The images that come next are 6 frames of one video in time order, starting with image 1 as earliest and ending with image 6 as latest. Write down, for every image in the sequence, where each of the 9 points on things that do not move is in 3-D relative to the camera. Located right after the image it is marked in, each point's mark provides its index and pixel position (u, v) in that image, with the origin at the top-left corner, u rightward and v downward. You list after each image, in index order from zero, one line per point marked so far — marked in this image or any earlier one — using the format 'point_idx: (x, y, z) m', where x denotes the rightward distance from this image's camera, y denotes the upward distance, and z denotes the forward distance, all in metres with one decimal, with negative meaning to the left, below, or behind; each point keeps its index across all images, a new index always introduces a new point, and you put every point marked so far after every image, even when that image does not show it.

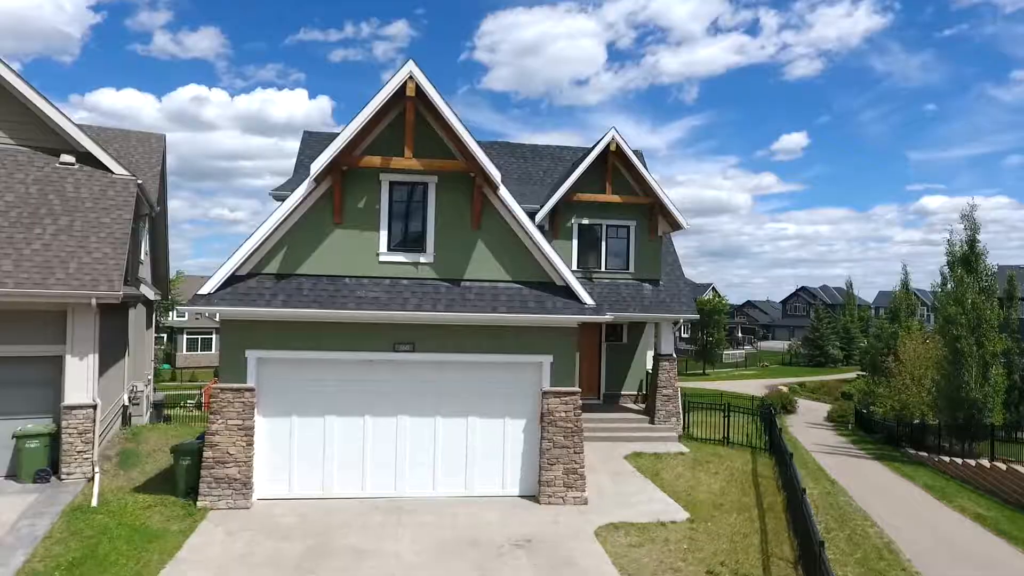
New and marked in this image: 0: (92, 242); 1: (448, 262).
0: (-7.8, +0.8, +11.9) m
1: (-1.2, +0.5, +11.4) m
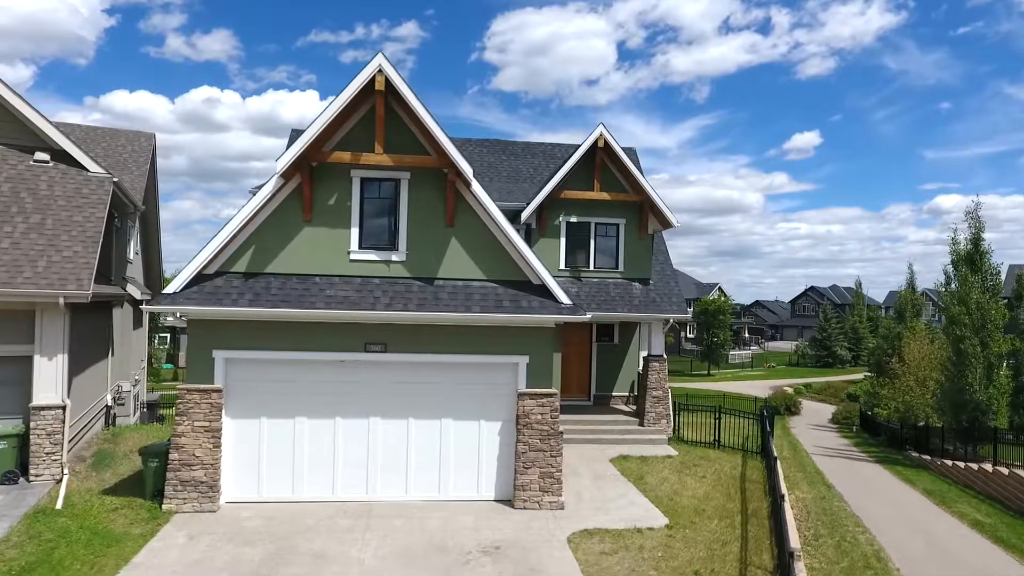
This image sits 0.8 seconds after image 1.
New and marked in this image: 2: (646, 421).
0: (-8.2, +0.9, +11.7) m
1: (-1.6, +0.5, +11.2) m
2: (+3.5, -3.5, +16.7) m
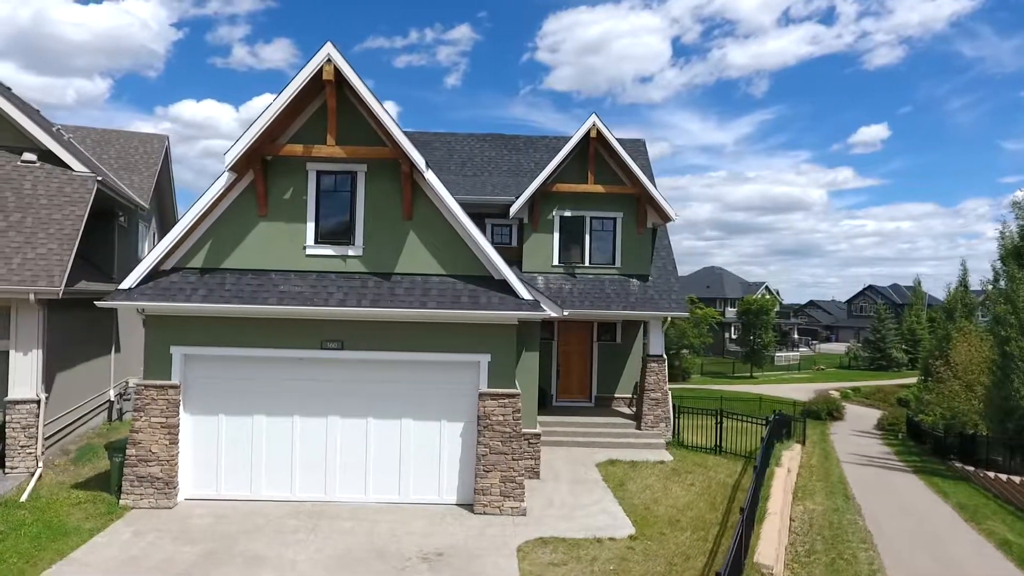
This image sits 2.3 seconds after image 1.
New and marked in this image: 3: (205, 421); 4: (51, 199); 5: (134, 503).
0: (-8.8, +0.9, +11.9) m
1: (-2.3, +0.6, +10.8) m
2: (+3.3, -3.4, +15.9) m
3: (-5.2, -2.3, +10.8) m
4: (-9.1, +1.7, +12.6) m
5: (-6.2, -3.5, +10.4) m
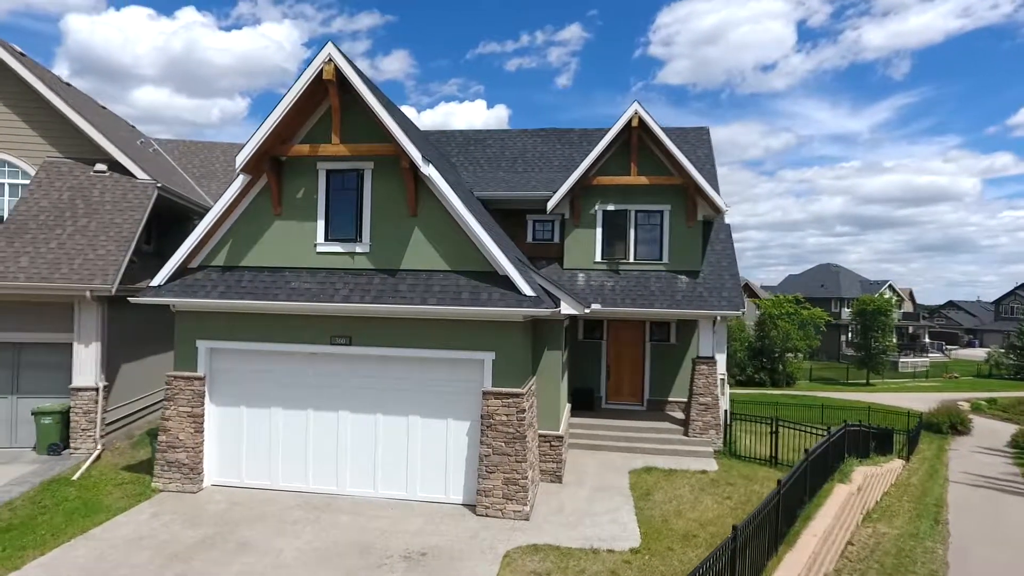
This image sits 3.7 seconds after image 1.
0: (-8.4, +1.0, +13.1) m
1: (-2.2, +0.6, +10.9) m
2: (+4.2, -3.3, +14.9) m
3: (-5.1, -2.2, +11.4) m
4: (-8.6, +1.8, +13.8) m
5: (-6.1, -3.4, +11.1) m
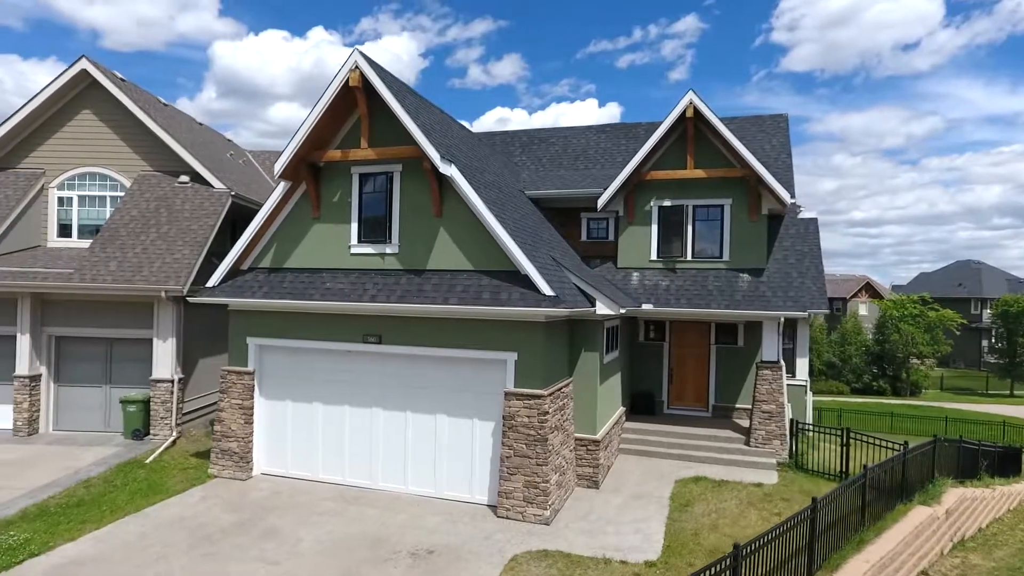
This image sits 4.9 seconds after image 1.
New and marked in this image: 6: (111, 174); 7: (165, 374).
0: (-7.5, +1.0, +14.3) m
1: (-1.7, +0.6, +11.1) m
2: (+5.3, -3.3, +13.9) m
3: (-4.5, -2.2, +12.1) m
4: (-7.6, +1.8, +15.1) m
5: (-5.5, -3.5, +12.0) m
6: (-10.0, +2.8, +16.0) m
7: (-7.6, -1.9, +14.0) m
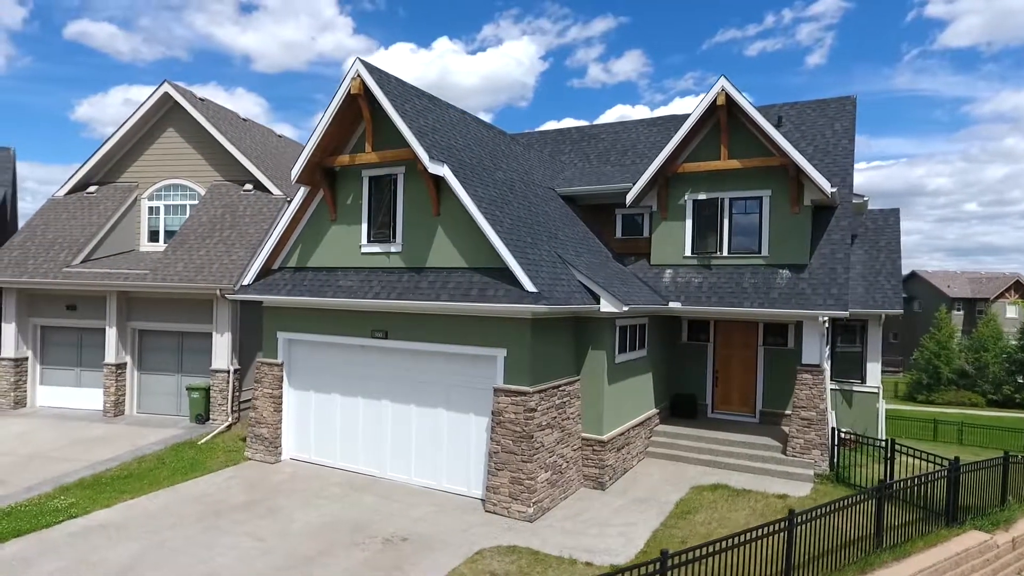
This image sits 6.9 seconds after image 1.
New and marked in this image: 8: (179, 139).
0: (-6.8, +1.0, +15.8) m
1: (-1.8, +0.7, +11.5) m
2: (+5.7, -3.3, +12.9) m
3: (-4.3, -2.2, +12.9) m
4: (-6.7, +1.8, +16.5) m
5: (-5.3, -3.4, +13.1) m
6: (-9.0, +2.9, +17.8) m
7: (-7.0, -1.8, +15.4) m
8: (-9.3, +4.2, +17.9) m
